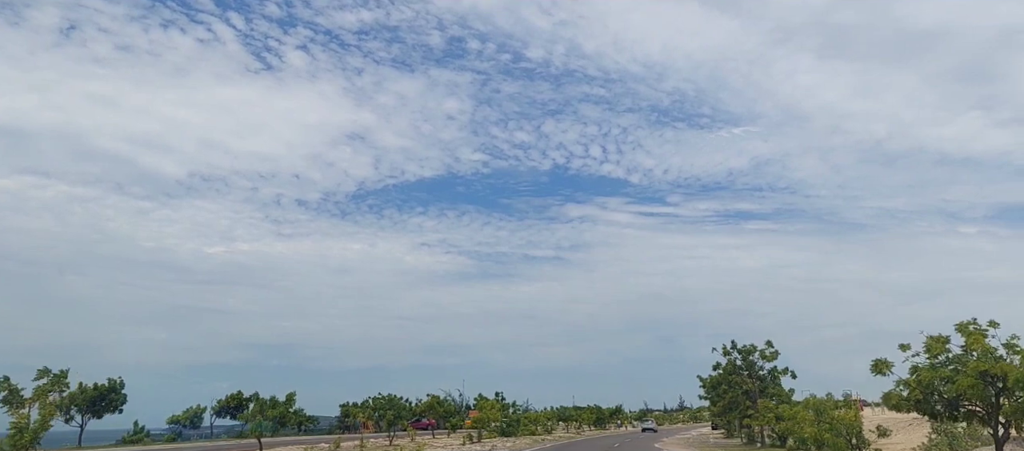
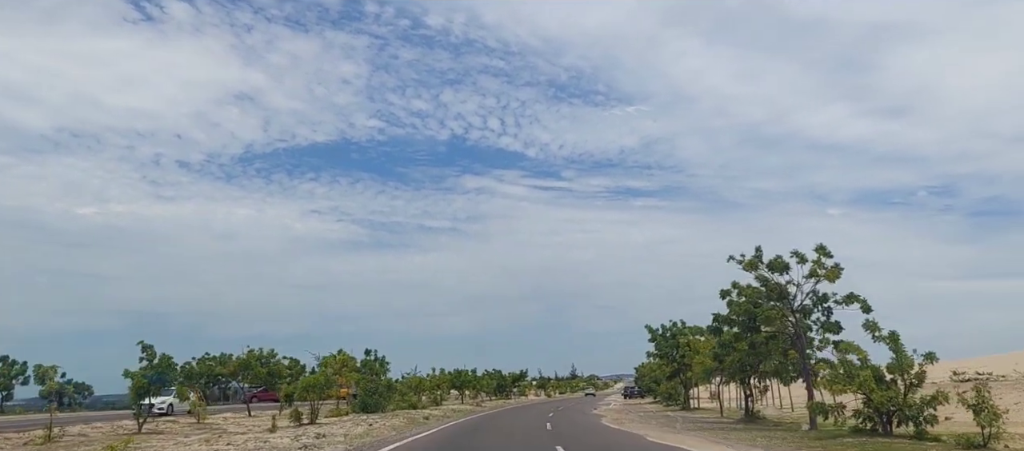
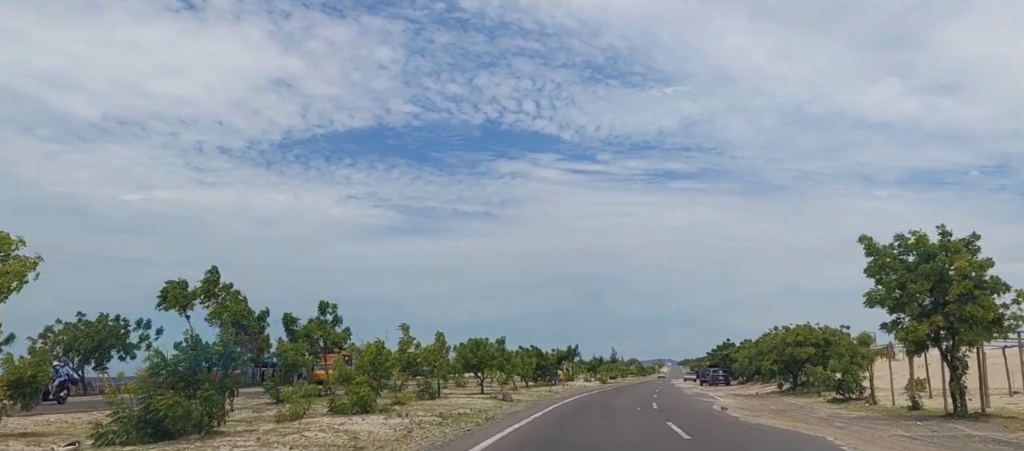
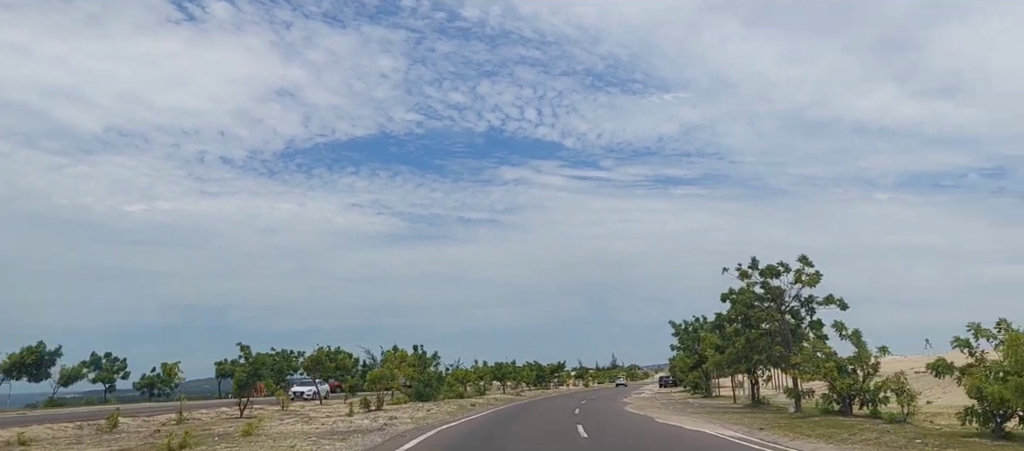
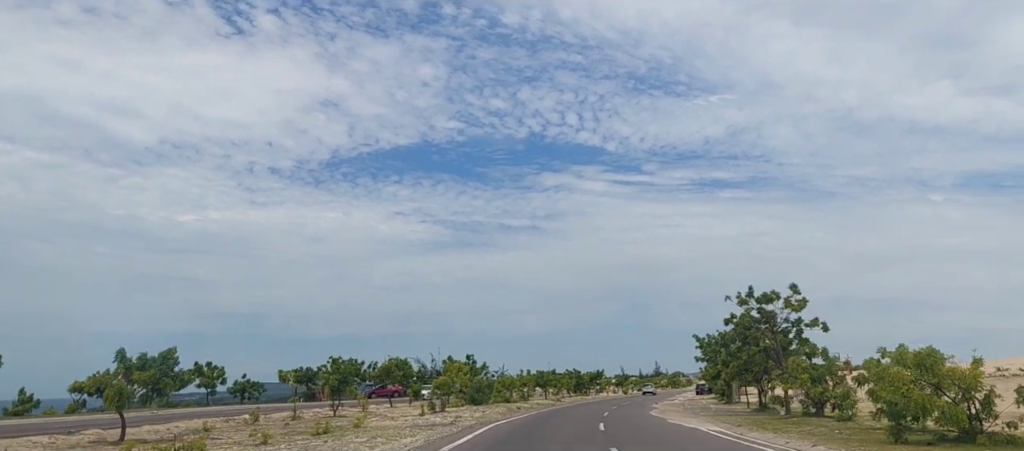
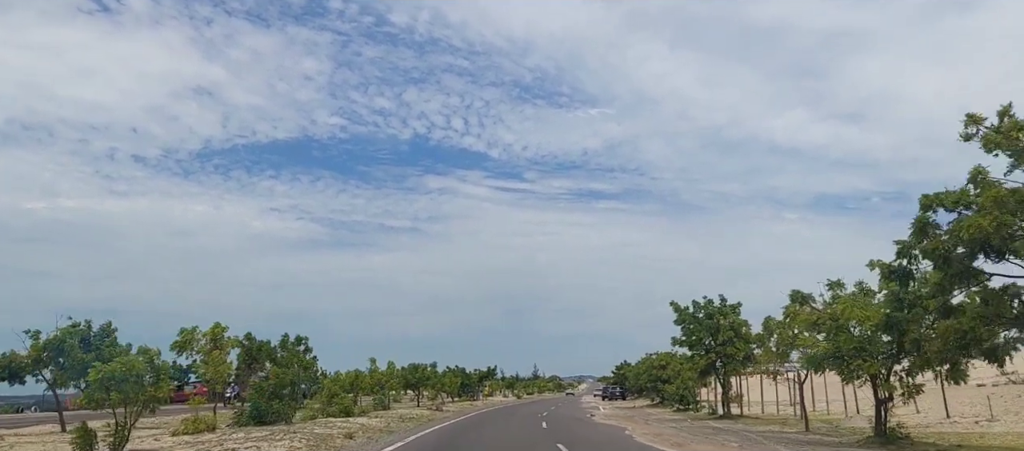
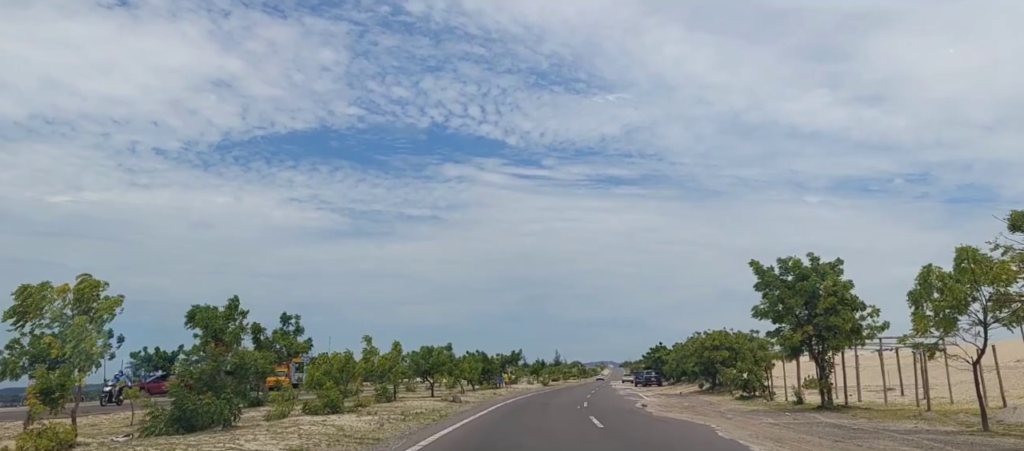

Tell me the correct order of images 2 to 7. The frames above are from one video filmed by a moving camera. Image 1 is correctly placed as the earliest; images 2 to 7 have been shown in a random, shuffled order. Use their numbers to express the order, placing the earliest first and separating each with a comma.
5, 4, 2, 6, 7, 3
